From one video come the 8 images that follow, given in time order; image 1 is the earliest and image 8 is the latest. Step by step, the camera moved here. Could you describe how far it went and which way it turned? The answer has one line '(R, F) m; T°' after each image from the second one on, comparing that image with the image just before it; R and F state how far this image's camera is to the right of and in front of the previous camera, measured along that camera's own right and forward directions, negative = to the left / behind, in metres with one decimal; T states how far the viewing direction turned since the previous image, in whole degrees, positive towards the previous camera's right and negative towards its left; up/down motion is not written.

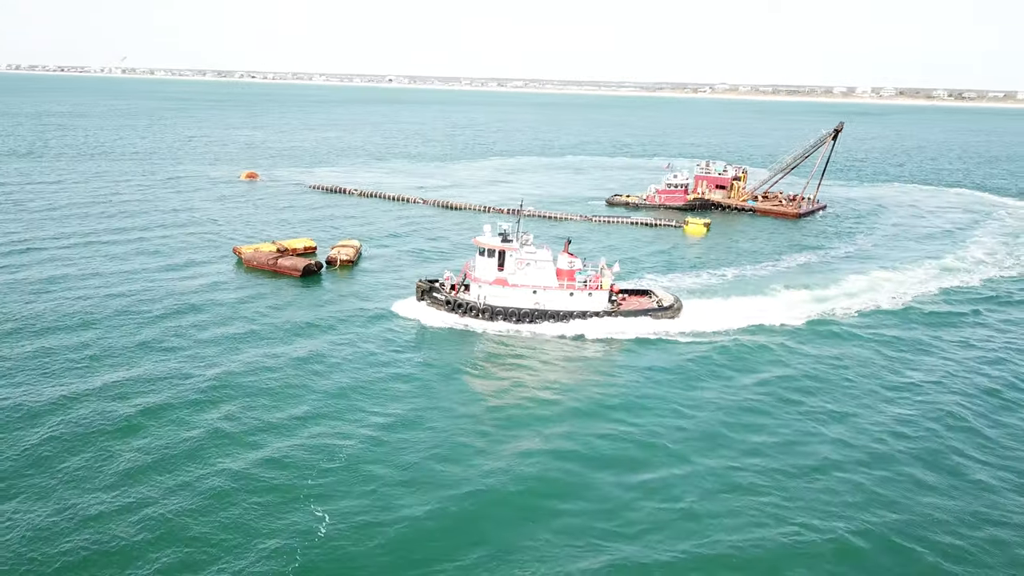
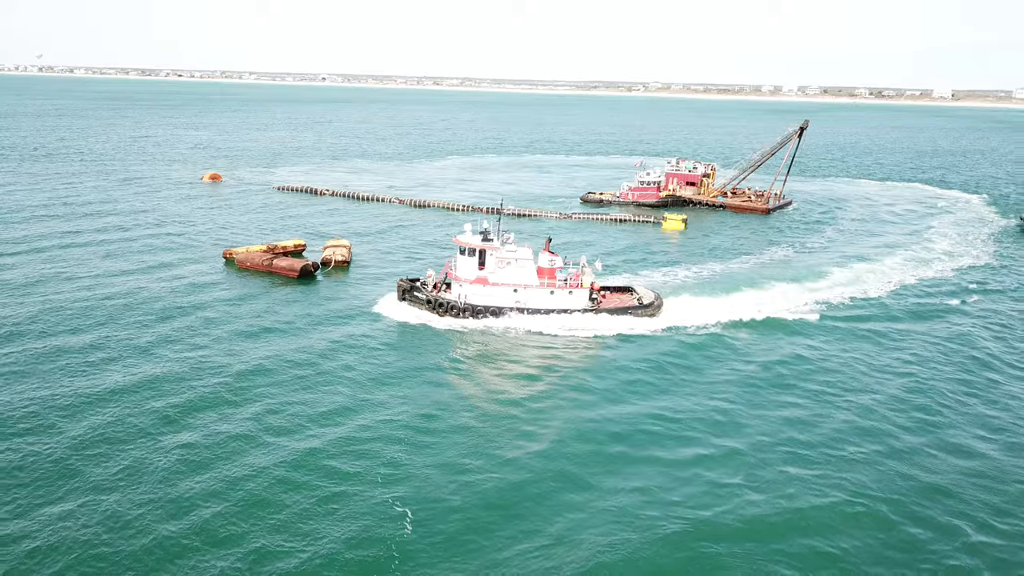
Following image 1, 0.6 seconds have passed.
(-3.4, -0.2) m; +4°
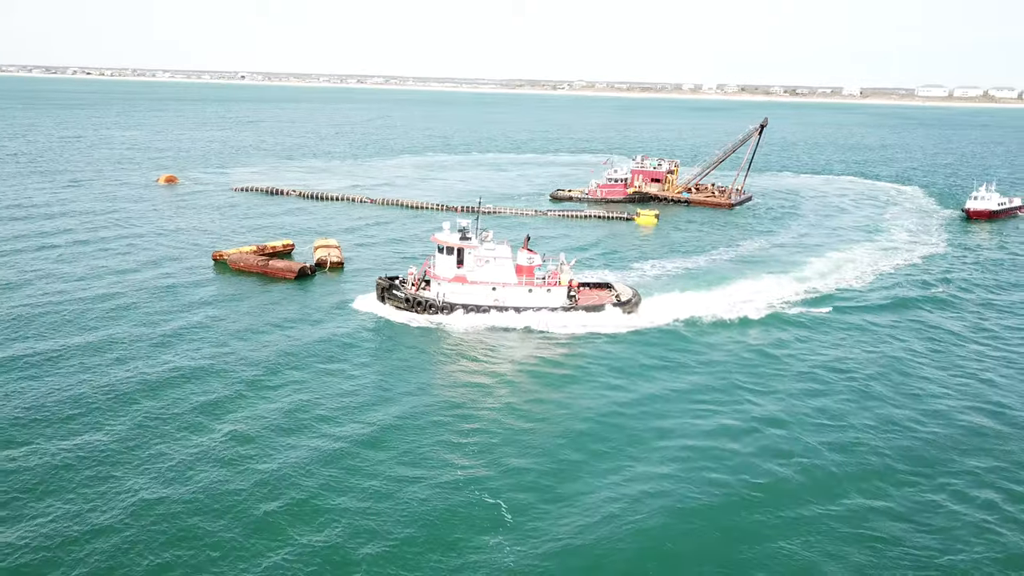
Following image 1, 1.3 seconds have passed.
(-4.0, -0.3) m; +5°
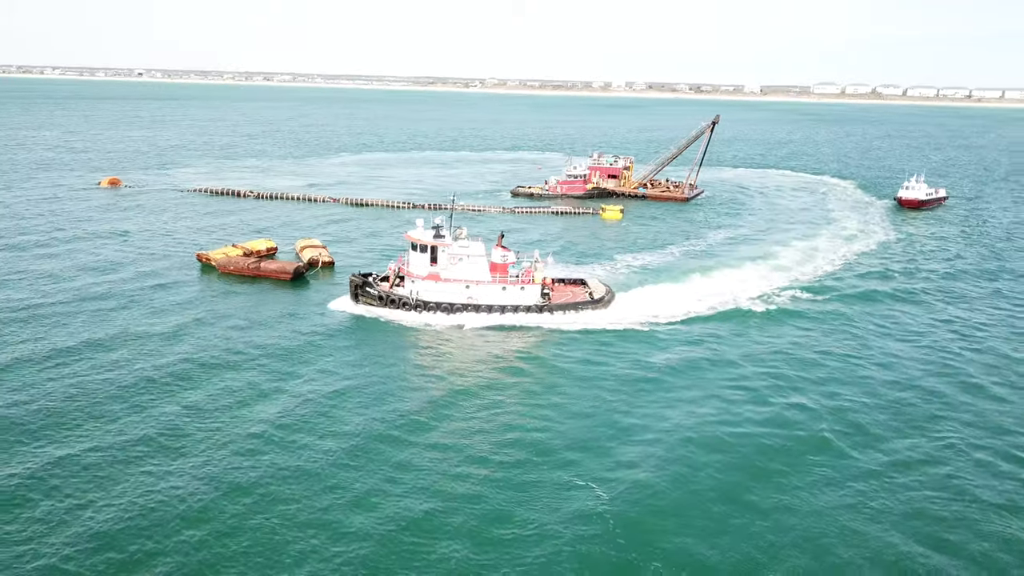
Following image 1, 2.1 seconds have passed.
(-4.4, -0.4) m; +6°
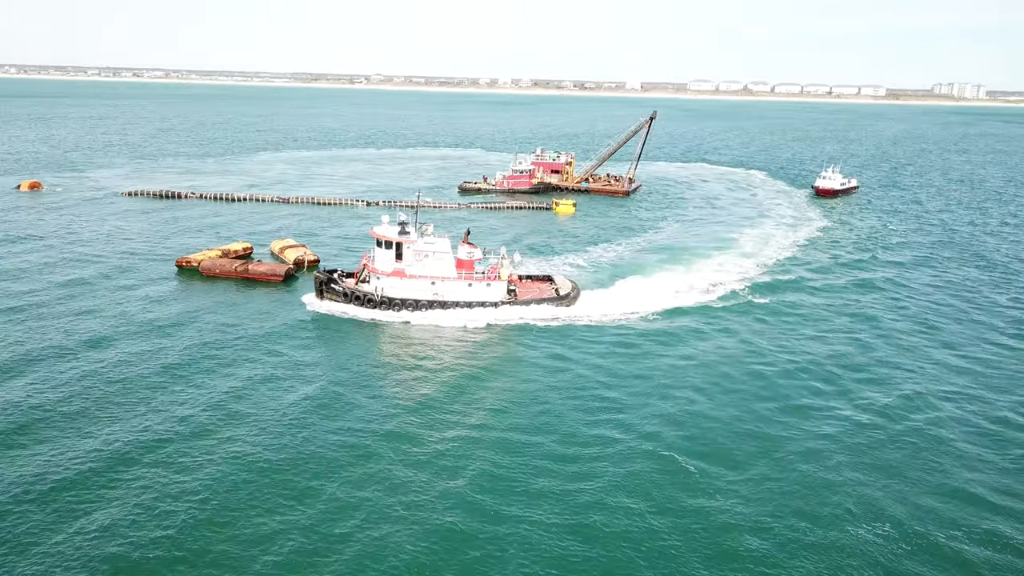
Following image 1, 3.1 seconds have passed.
(-5.4, -0.3) m; +7°
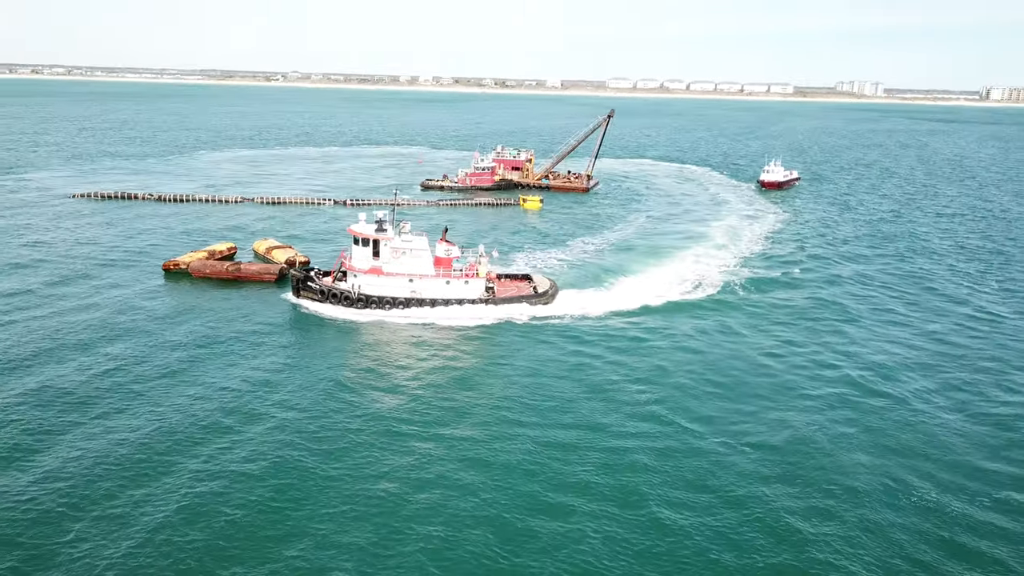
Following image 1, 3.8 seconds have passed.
(-3.7, -0.2) m; +5°
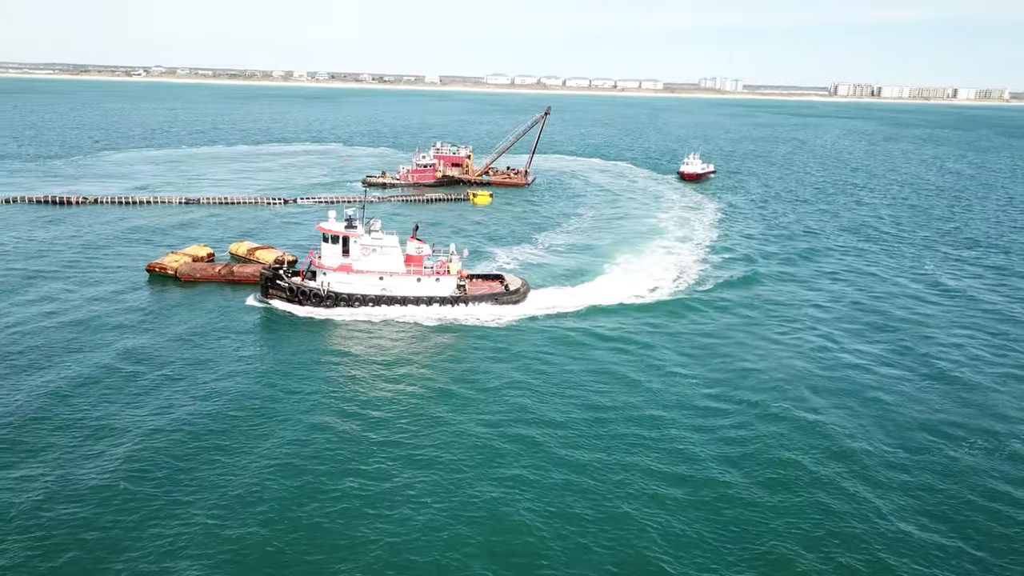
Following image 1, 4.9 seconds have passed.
(-5.8, 0.0) m; +7°
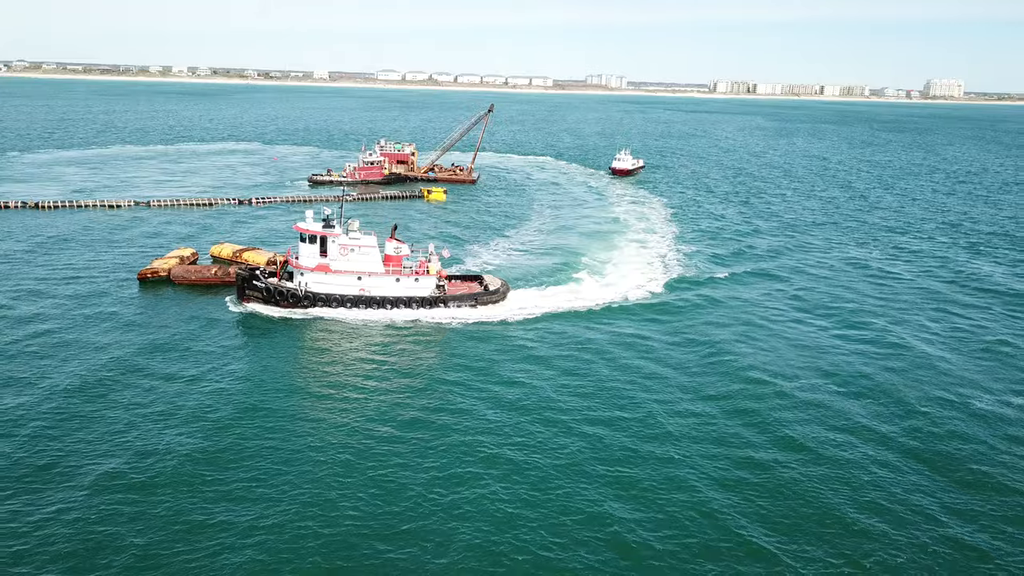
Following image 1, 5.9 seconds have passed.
(-5.3, -0.1) m; +7°
